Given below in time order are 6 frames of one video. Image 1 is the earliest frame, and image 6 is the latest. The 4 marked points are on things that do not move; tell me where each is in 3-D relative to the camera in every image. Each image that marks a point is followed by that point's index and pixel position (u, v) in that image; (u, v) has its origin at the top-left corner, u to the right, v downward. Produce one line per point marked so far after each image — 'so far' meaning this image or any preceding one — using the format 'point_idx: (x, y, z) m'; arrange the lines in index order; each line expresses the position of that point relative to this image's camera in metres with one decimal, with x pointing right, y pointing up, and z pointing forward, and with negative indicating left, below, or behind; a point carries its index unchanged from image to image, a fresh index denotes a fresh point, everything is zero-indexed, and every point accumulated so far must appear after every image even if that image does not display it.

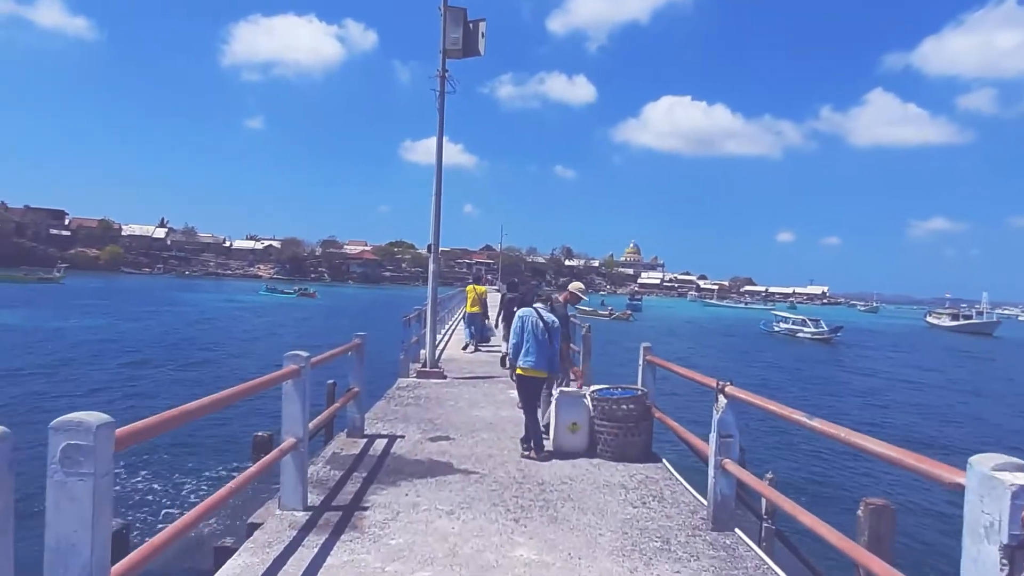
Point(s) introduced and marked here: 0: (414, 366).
0: (-1.8, -1.4, +13.5) m
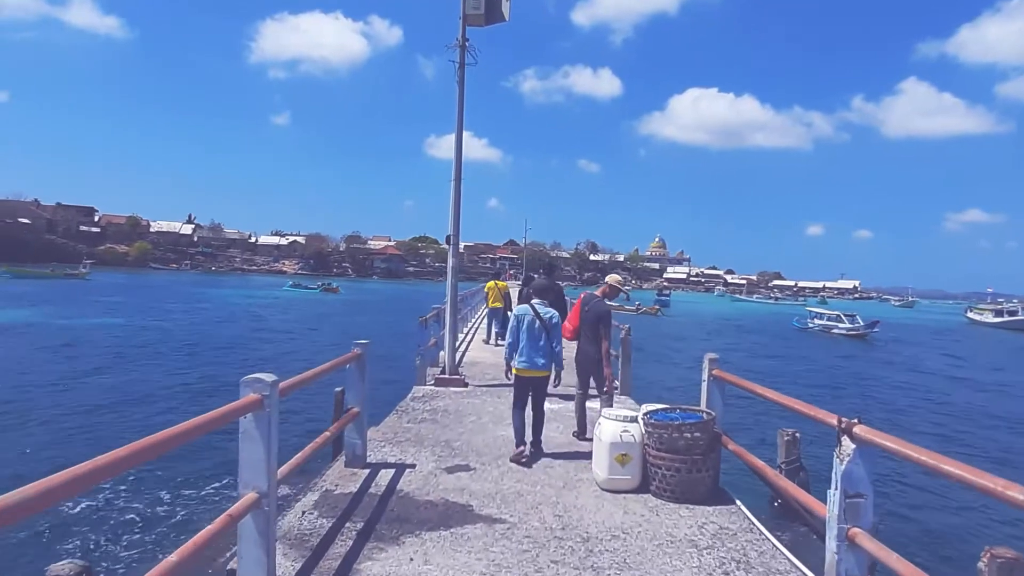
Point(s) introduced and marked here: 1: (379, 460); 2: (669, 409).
0: (-1.3, -1.4, +12.1) m
1: (-1.2, -1.5, +6.7) m
2: (+1.3, -1.0, +6.1) m
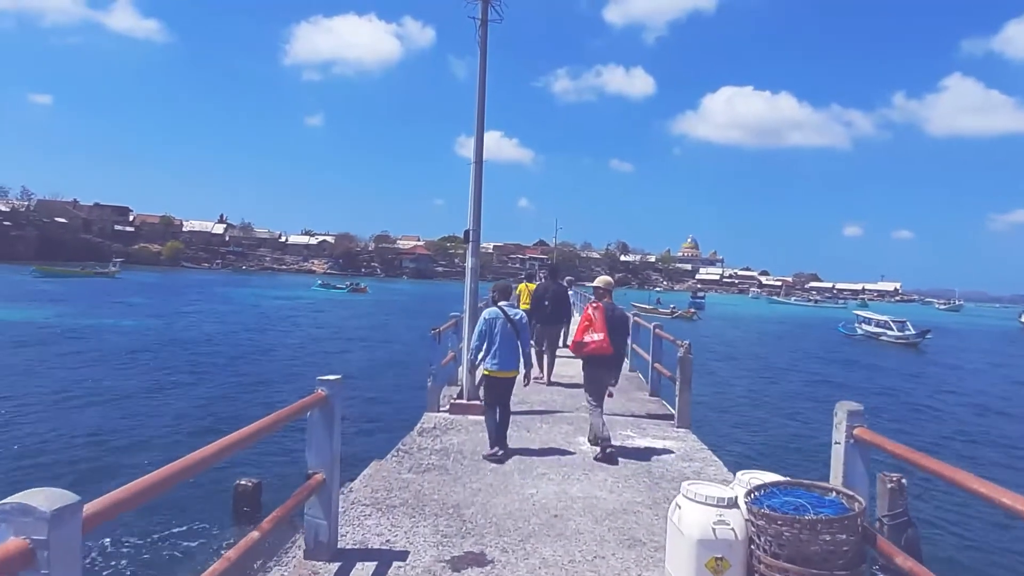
0: (-0.9, -1.4, +10.1) m
1: (-1.0, -1.6, +4.7) m
2: (+1.5, -1.1, +4.0) m
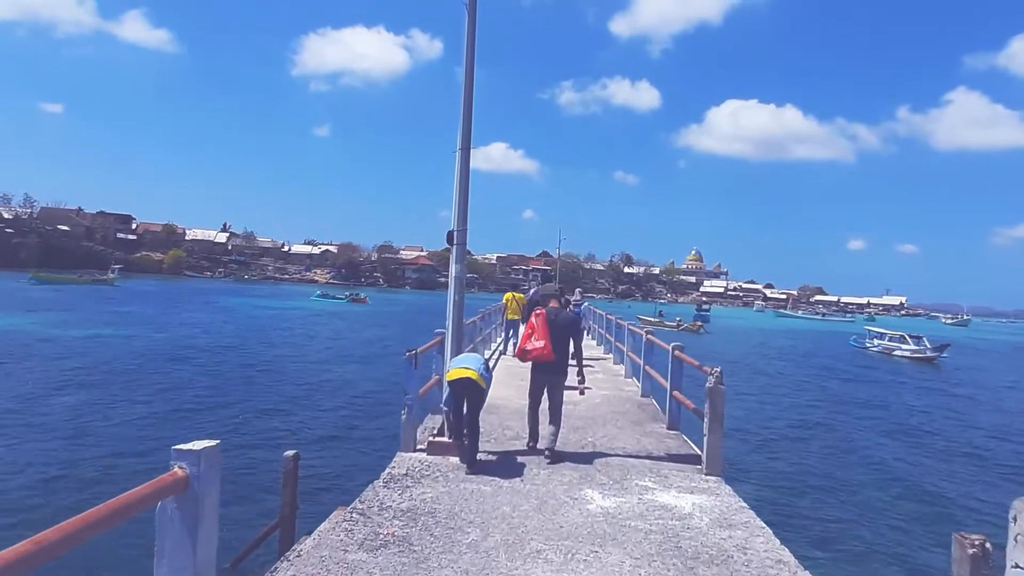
0: (-1.0, -1.6, +8.5) m
1: (-1.1, -1.7, +3.1) m
2: (+1.4, -1.1, +2.4) m
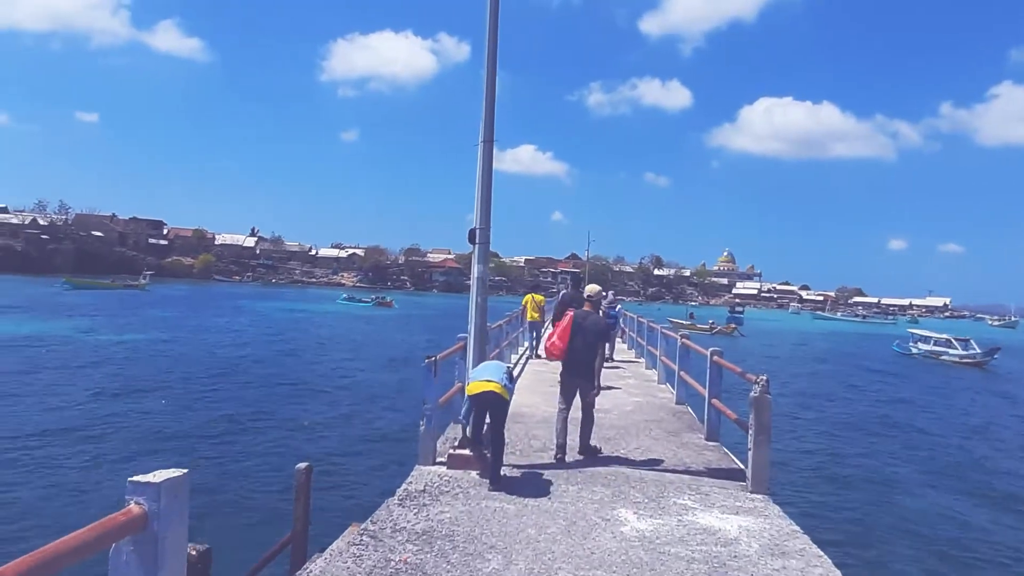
0: (-0.7, -1.6, +8.0) m
1: (-1.0, -1.7, +2.6) m
2: (+1.4, -1.1, +1.8) m
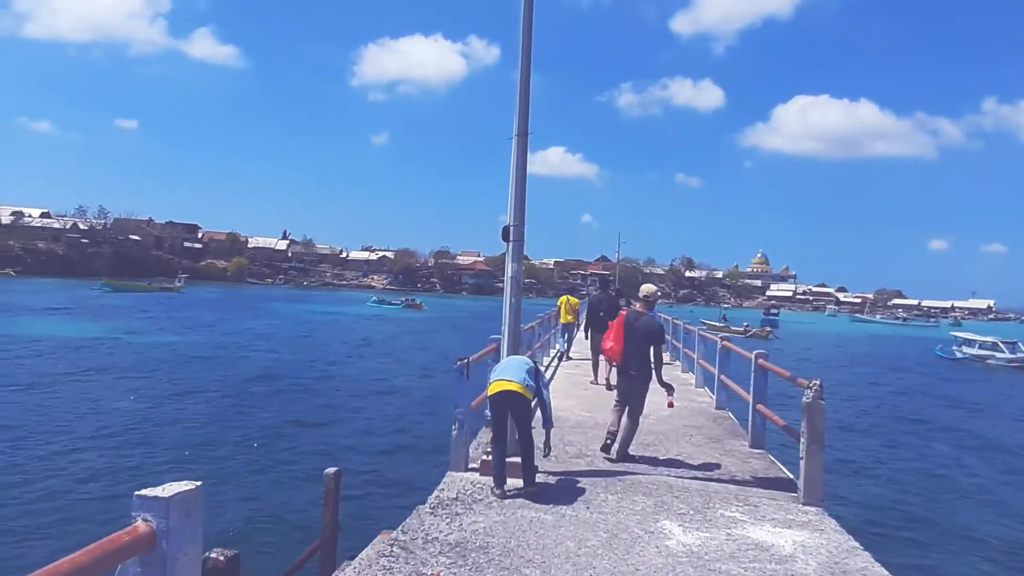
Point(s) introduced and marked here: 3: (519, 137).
0: (-0.3, -1.6, +7.7) m
1: (-0.9, -1.6, +2.3) m
2: (+1.5, -1.1, +1.5) m
3: (+0.1, +1.7, +8.0) m
